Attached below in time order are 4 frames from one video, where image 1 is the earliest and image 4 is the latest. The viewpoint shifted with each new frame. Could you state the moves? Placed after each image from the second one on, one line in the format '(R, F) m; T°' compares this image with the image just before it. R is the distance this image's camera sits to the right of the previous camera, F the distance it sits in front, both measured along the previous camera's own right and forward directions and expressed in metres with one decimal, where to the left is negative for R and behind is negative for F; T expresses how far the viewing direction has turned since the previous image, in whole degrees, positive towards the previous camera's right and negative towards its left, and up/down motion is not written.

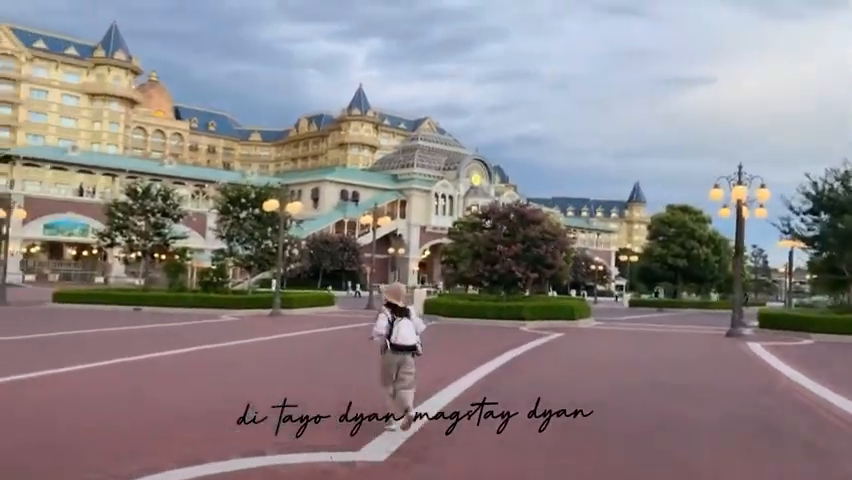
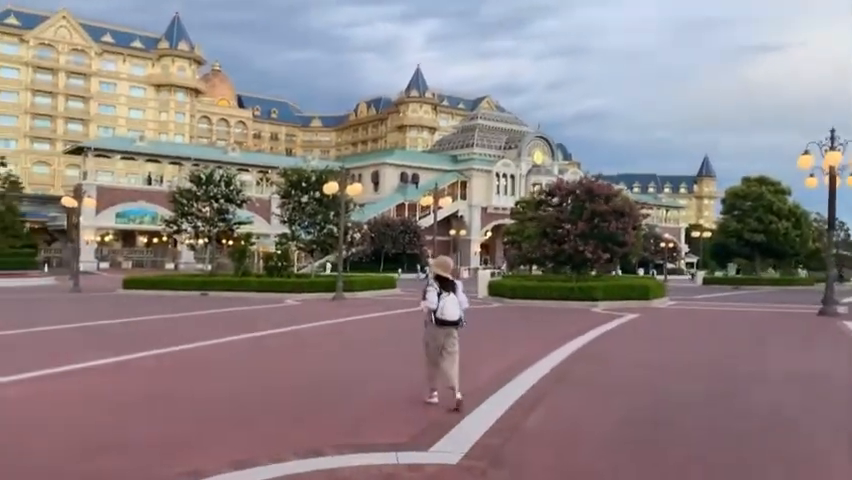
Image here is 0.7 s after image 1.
(-0.1, +0.7) m; -5°
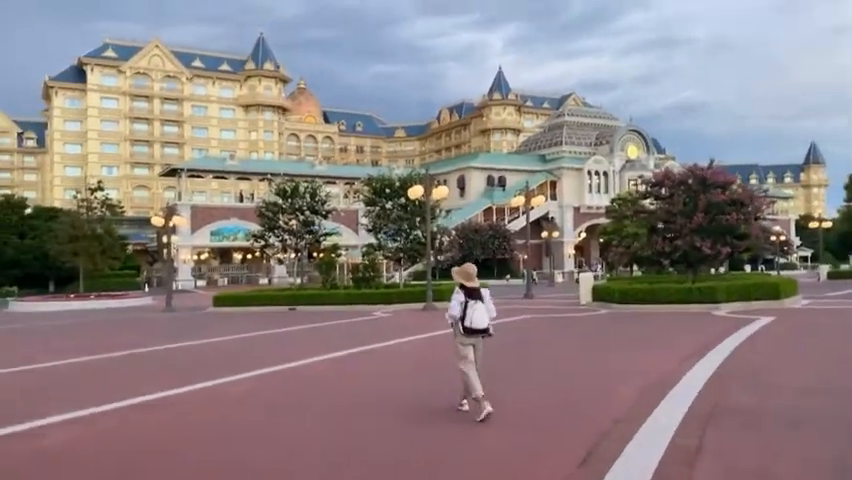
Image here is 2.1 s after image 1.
(-0.2, +1.8) m; -7°
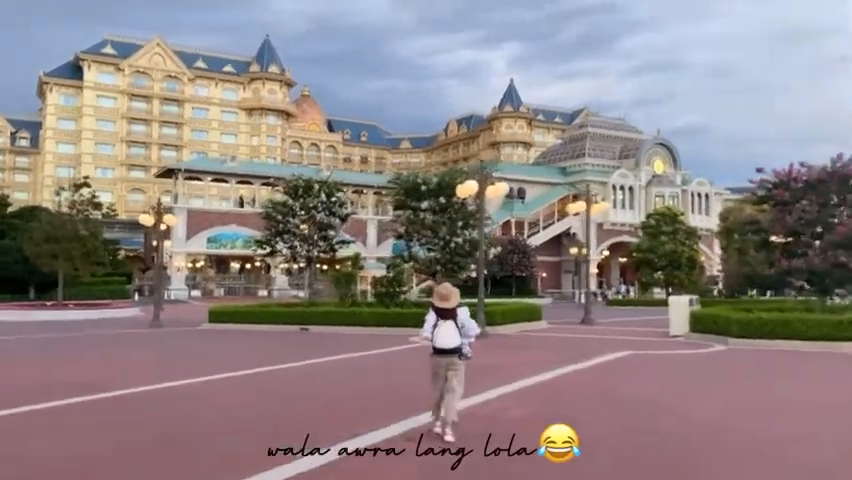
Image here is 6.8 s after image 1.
(-1.5, +4.8) m; 0°
